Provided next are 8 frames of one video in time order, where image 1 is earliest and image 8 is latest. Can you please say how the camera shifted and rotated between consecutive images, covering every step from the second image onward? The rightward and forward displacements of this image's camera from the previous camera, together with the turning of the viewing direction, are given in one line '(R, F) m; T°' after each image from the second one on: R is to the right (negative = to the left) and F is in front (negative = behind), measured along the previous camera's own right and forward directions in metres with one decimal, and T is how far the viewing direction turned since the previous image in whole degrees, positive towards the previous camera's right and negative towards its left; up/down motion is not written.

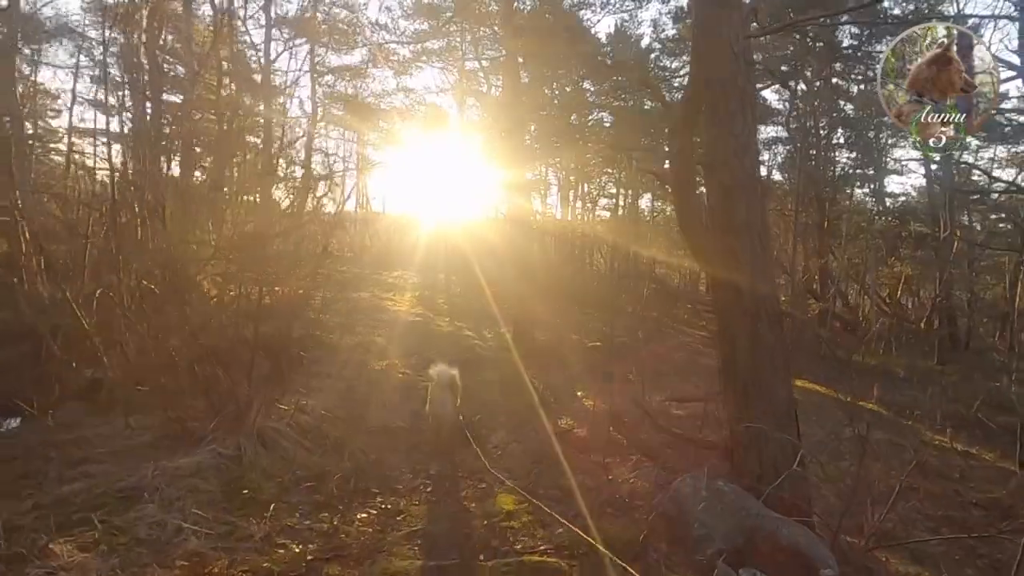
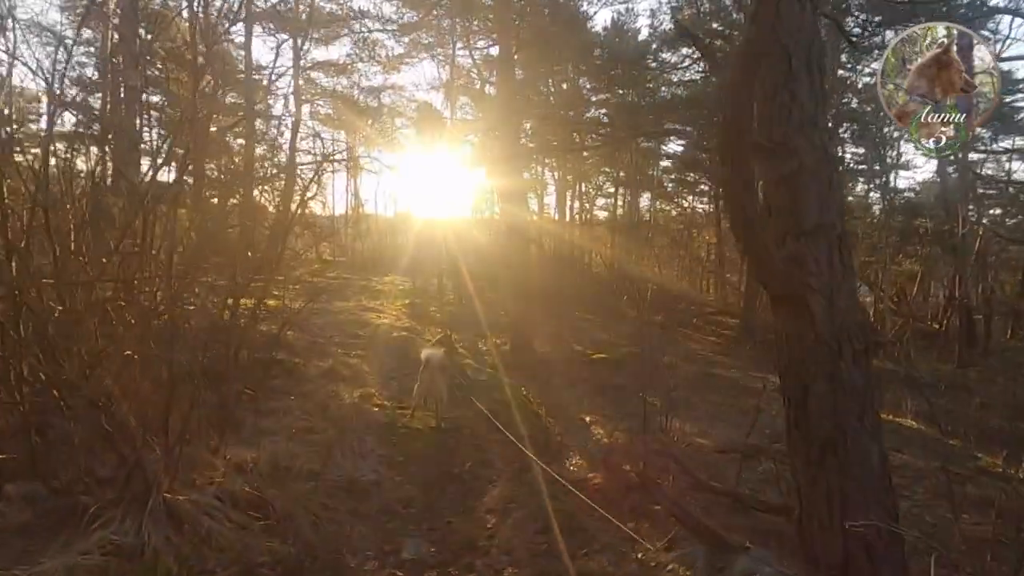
(0.0, +1.2) m; 0°
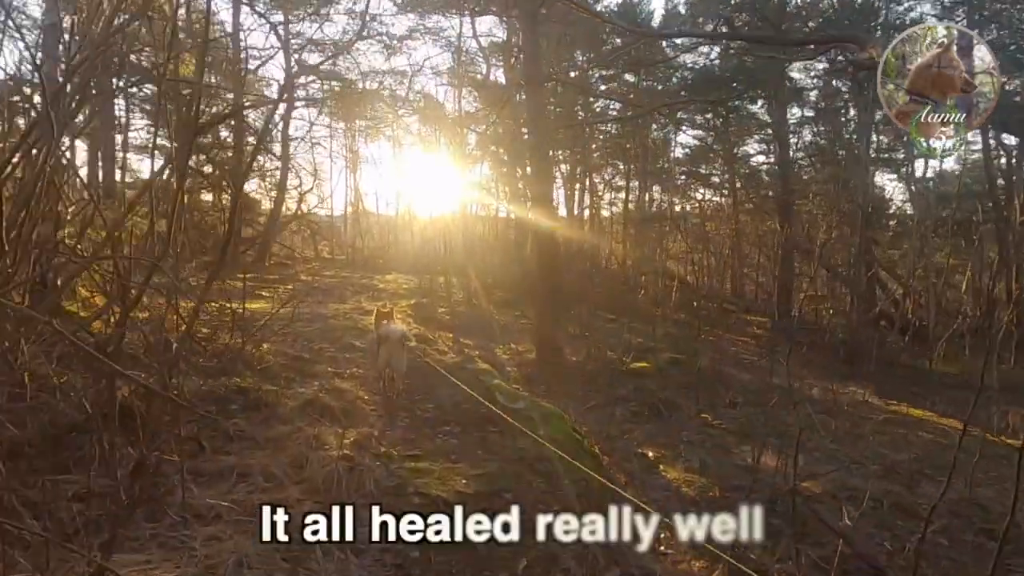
(-0.4, +1.9) m; 0°
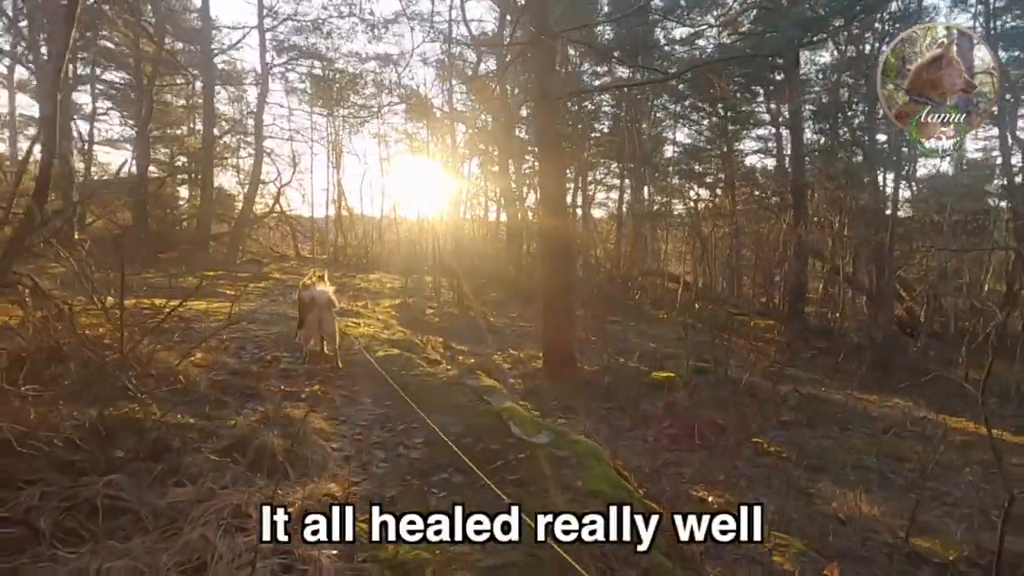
(-0.2, +1.7) m; +1°
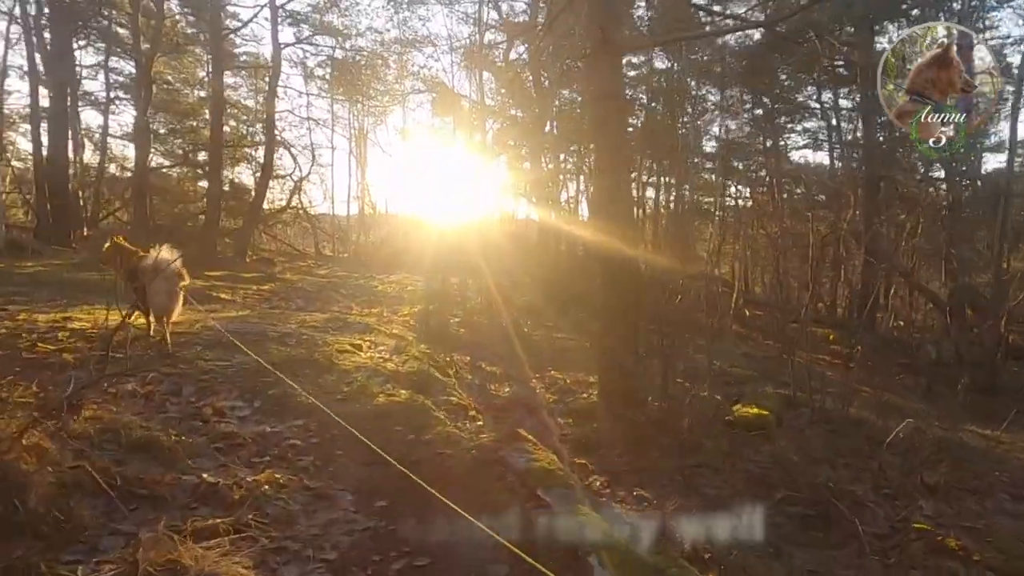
(-0.2, +2.0) m; -2°
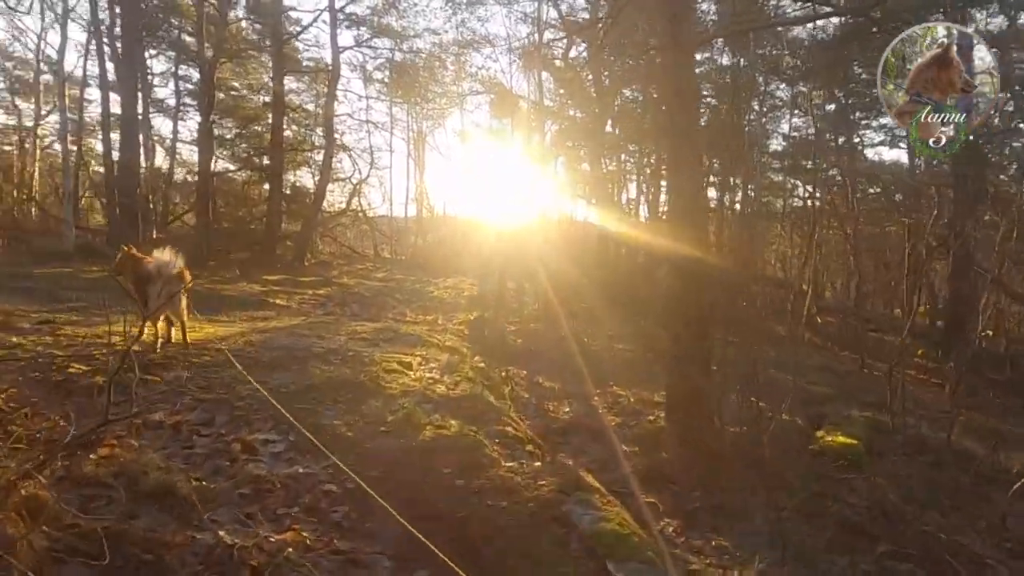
(0.0, +0.5) m; -5°
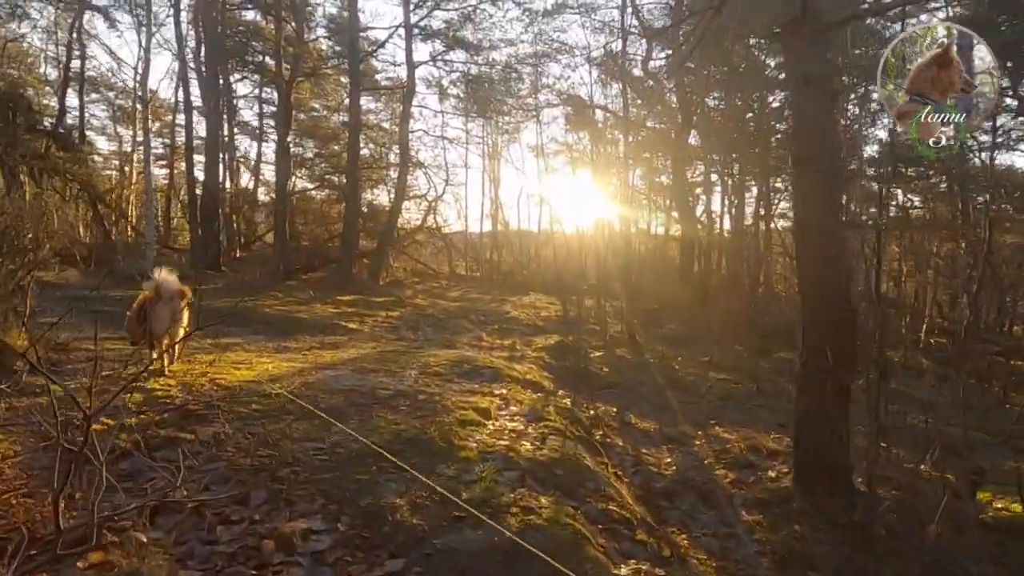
(-0.2, +0.9) m; -6°
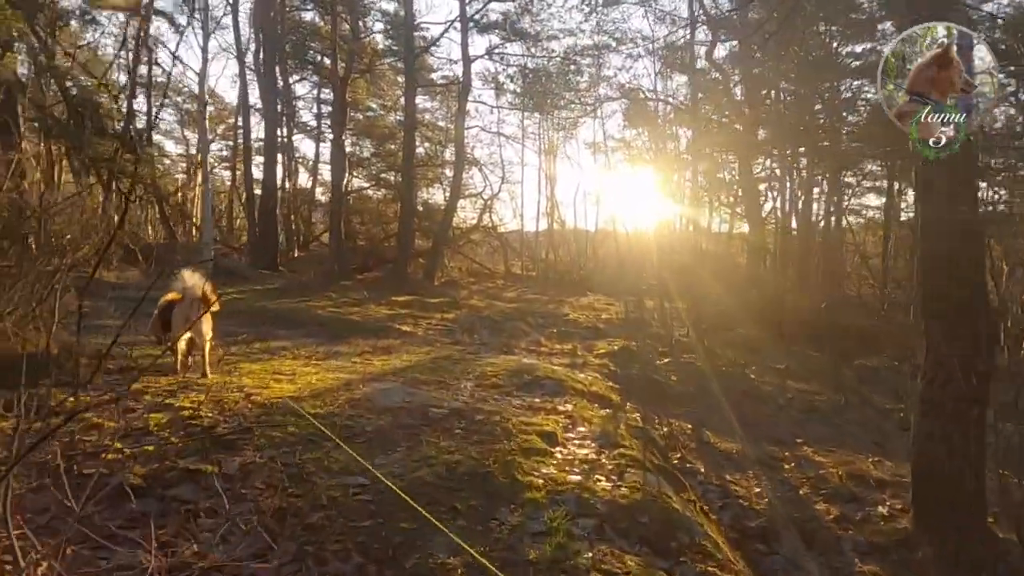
(-0.1, +0.6) m; -5°
